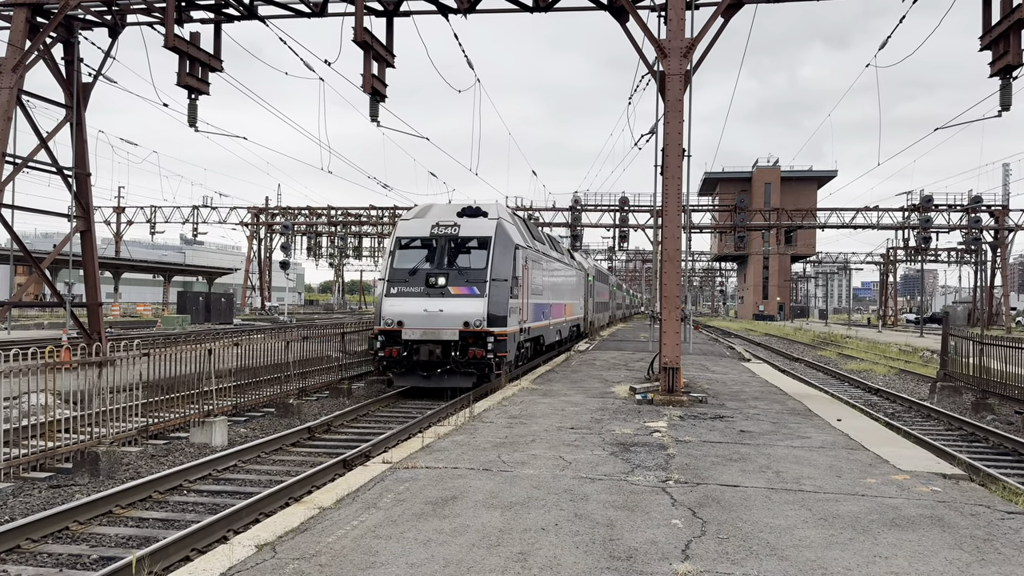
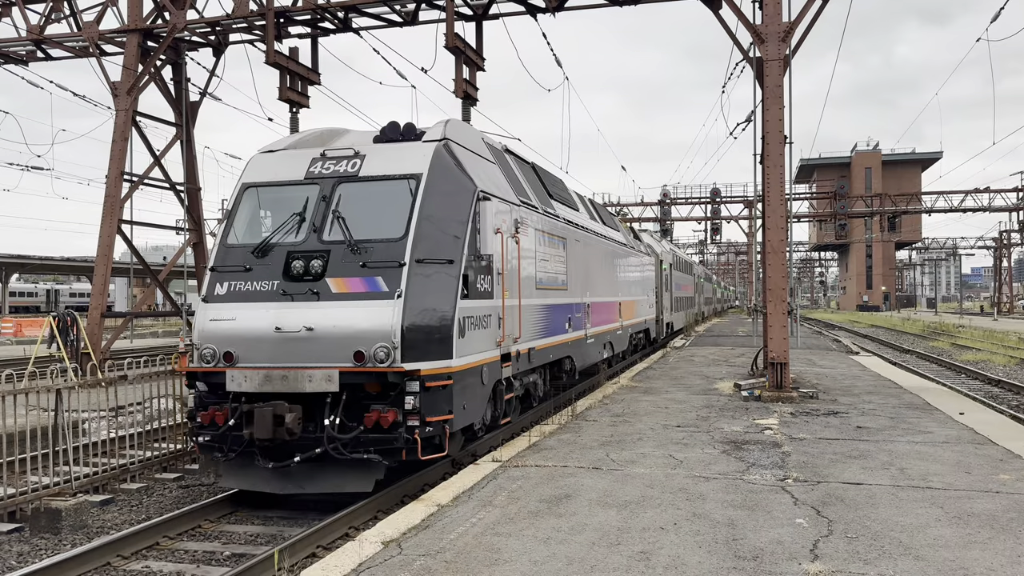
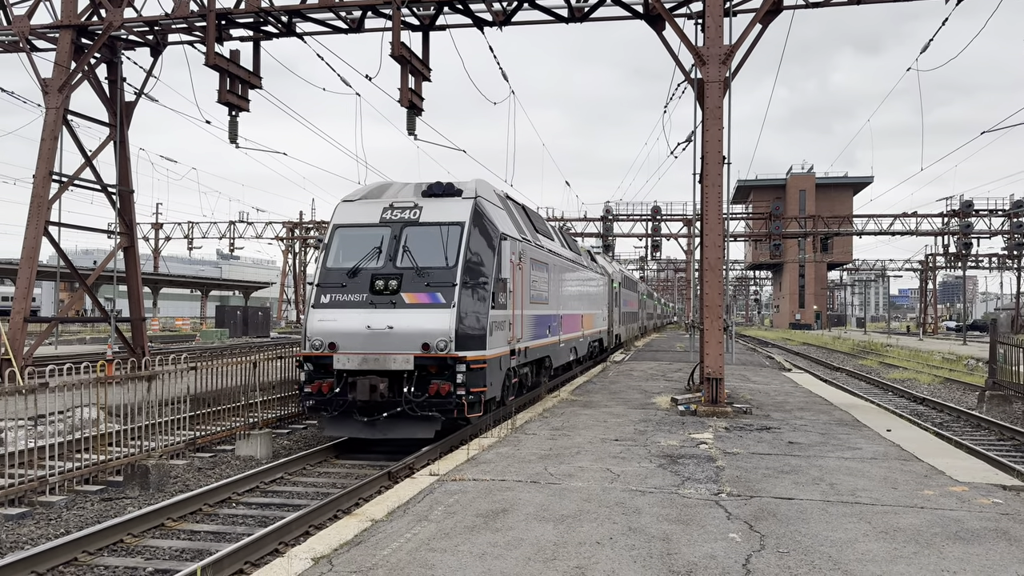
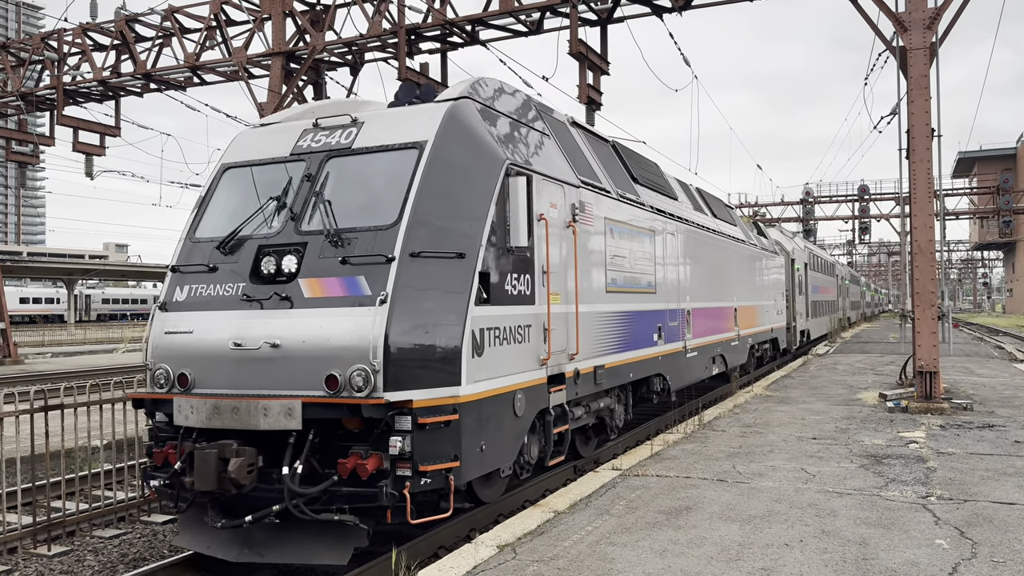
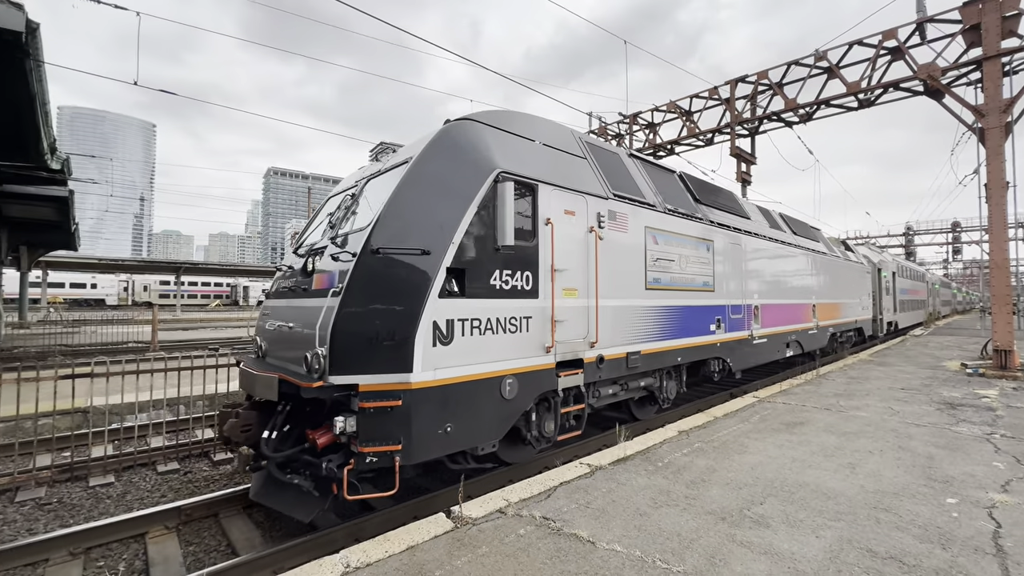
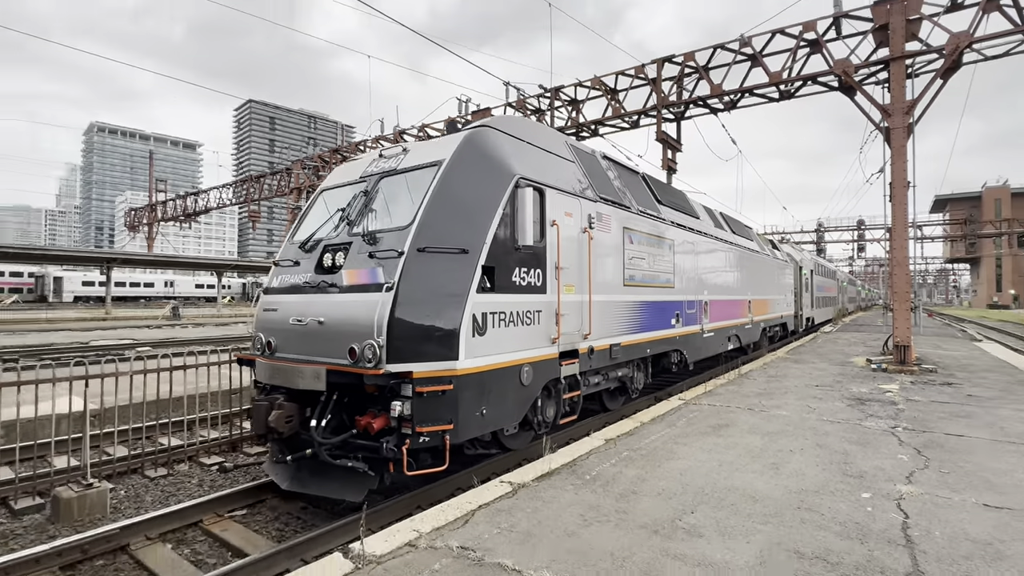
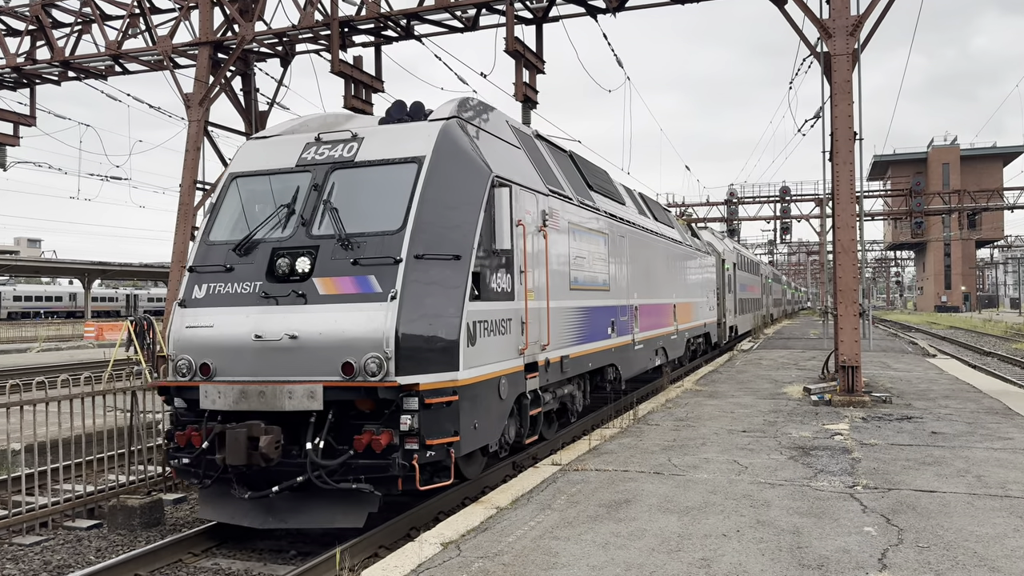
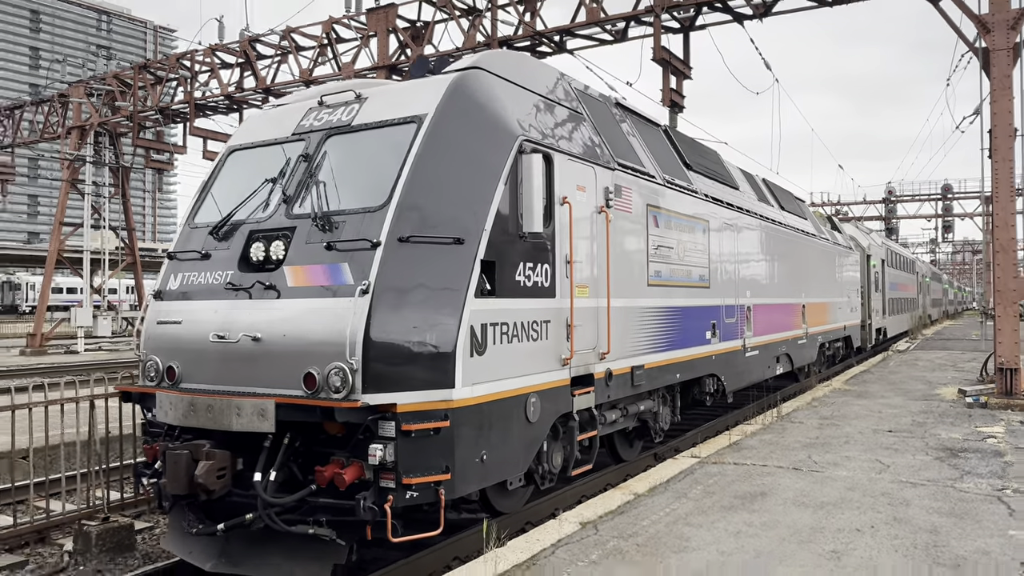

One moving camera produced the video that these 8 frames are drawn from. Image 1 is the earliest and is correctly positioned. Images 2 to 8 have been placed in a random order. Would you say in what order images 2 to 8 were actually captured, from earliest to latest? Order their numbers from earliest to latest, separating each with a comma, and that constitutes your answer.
3, 2, 7, 4, 8, 6, 5
